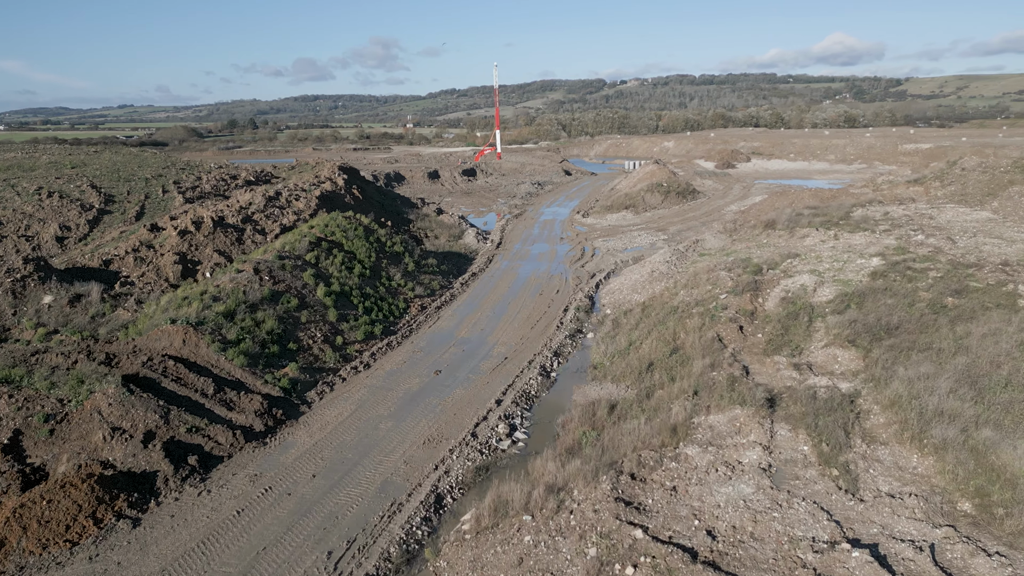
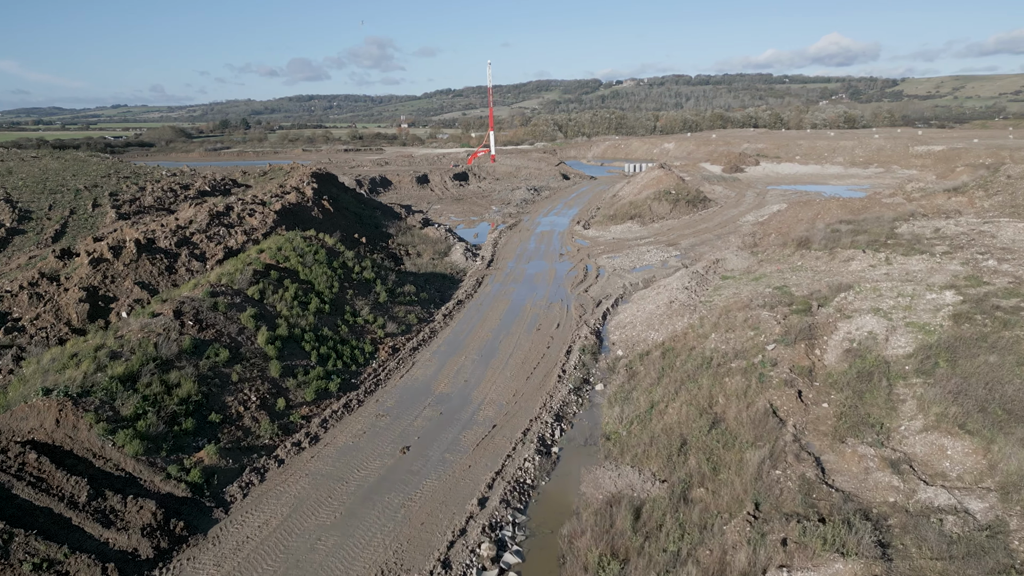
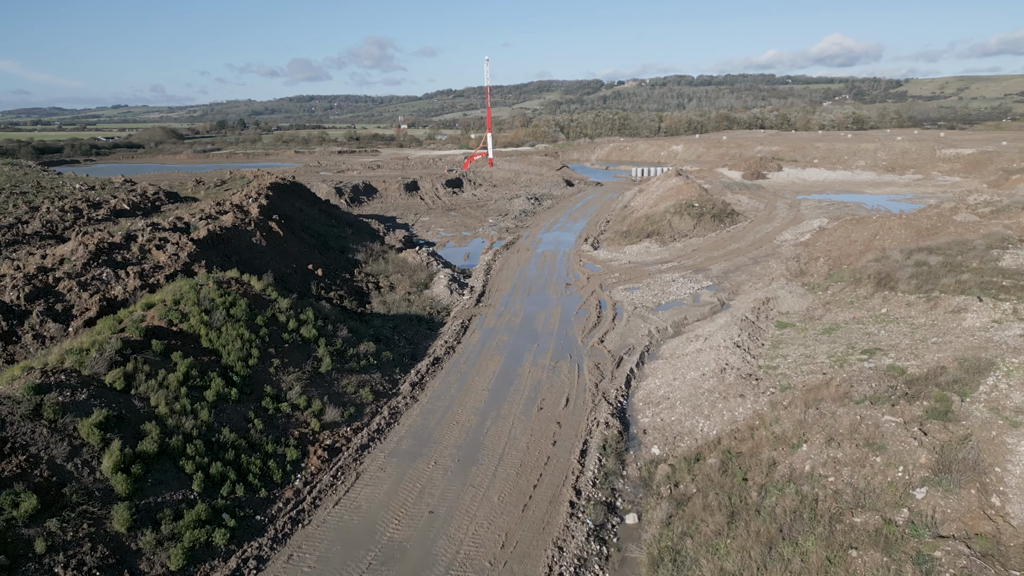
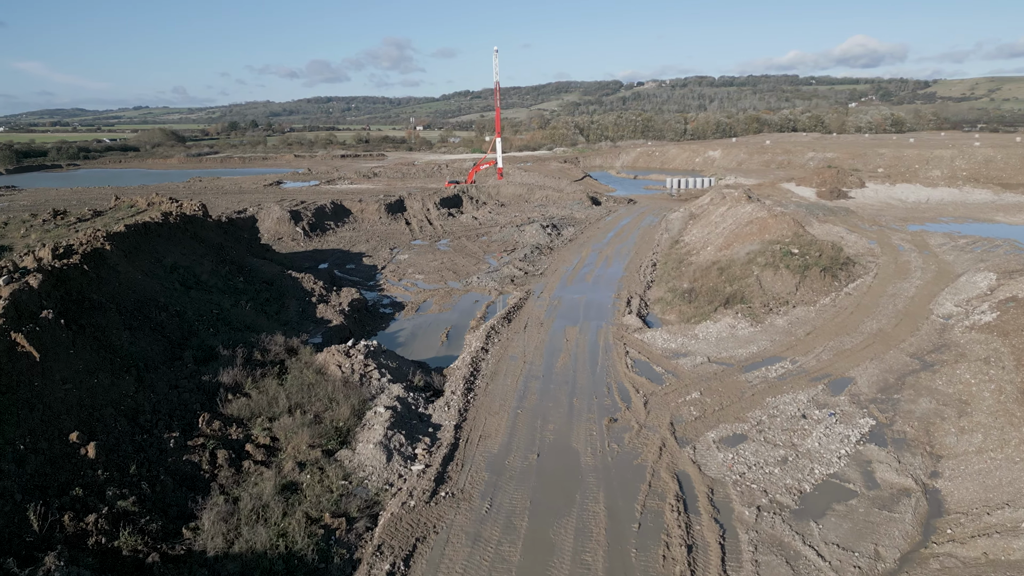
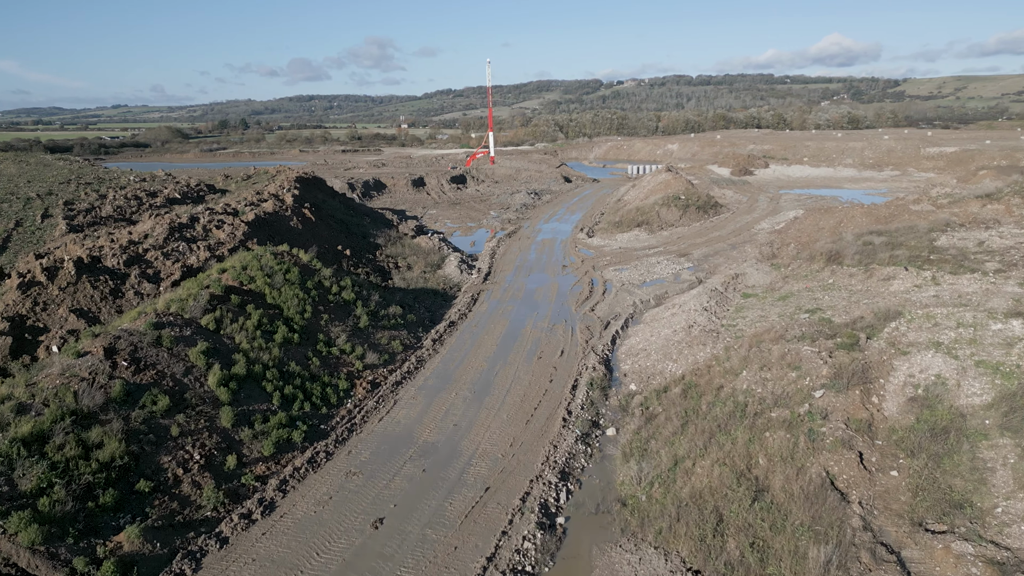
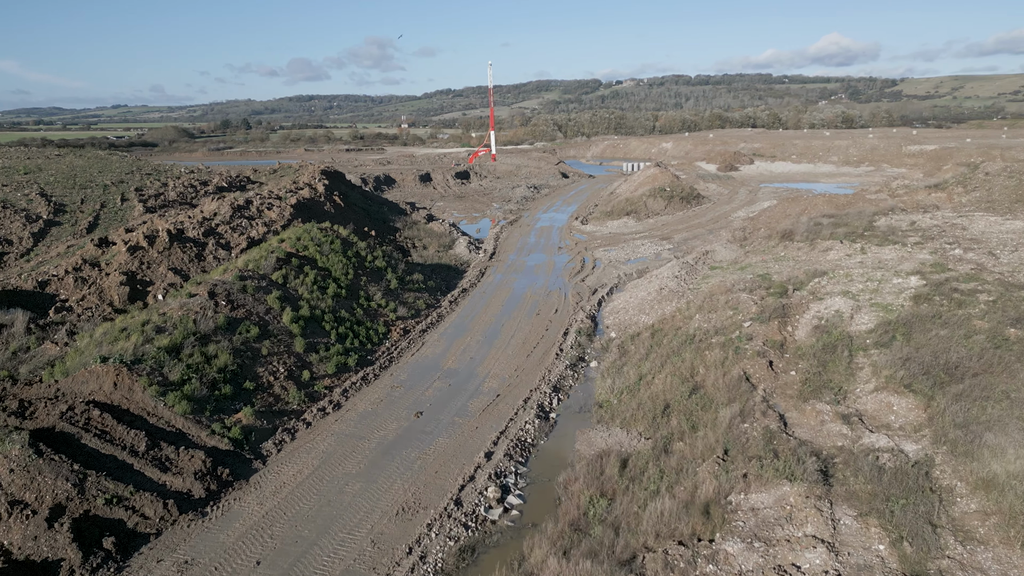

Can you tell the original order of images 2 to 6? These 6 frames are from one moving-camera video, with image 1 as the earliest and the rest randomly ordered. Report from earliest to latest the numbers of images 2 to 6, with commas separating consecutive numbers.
6, 2, 5, 3, 4
